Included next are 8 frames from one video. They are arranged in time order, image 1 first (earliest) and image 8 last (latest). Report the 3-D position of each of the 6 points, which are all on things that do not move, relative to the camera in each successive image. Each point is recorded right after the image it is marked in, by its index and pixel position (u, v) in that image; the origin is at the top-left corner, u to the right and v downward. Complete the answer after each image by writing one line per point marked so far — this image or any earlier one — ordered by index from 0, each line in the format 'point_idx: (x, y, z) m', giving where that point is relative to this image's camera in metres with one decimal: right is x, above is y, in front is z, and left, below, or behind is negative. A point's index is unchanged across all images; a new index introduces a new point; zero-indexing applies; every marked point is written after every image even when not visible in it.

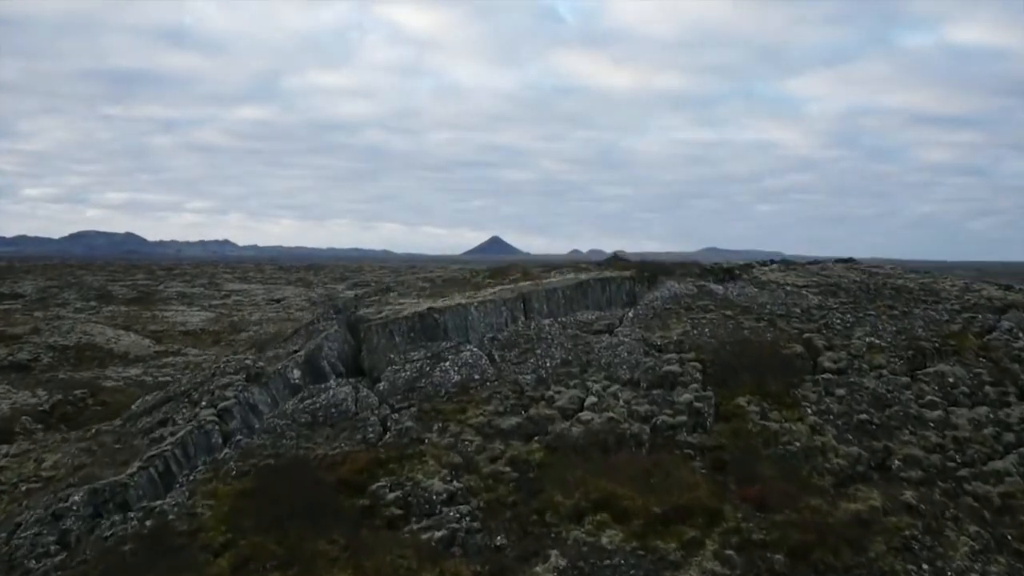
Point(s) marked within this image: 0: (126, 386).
0: (-8.5, -2.2, +16.4) m
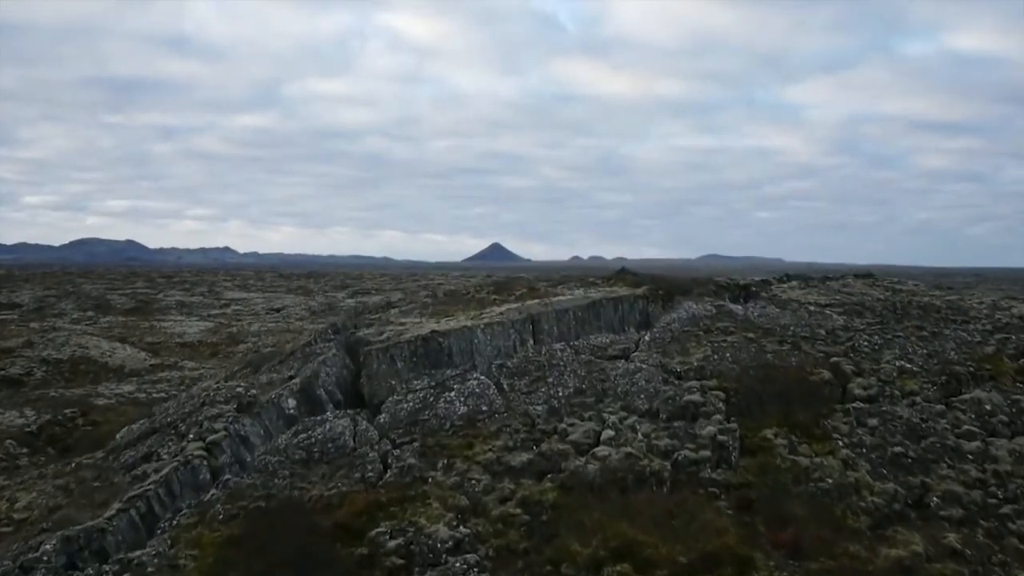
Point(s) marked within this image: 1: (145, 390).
0: (-8.4, -2.5, +15.9) m
1: (-8.7, -2.4, +17.6) m
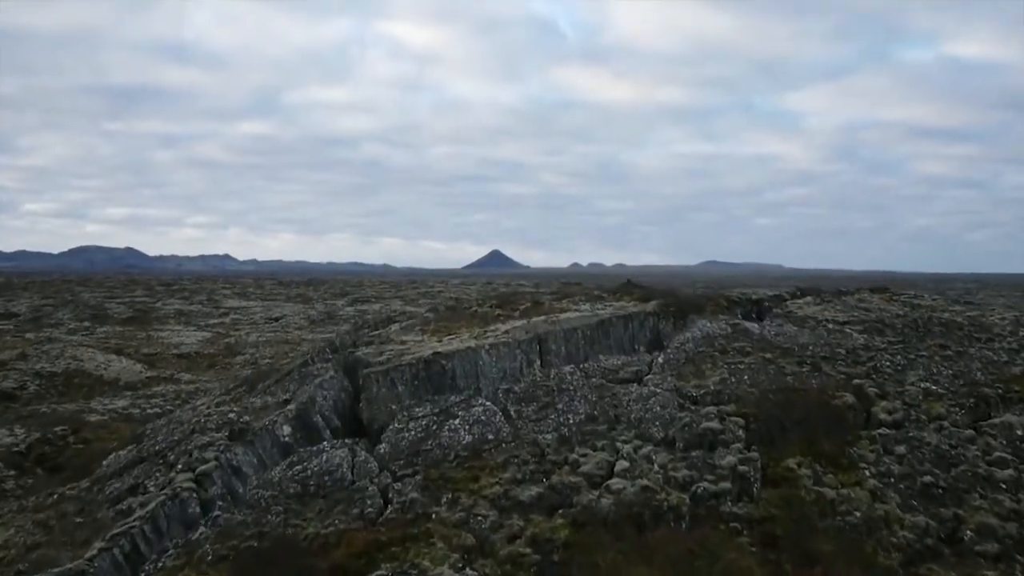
0: (-8.3, -2.8, +15.5) m
1: (-8.6, -2.7, +17.2) m
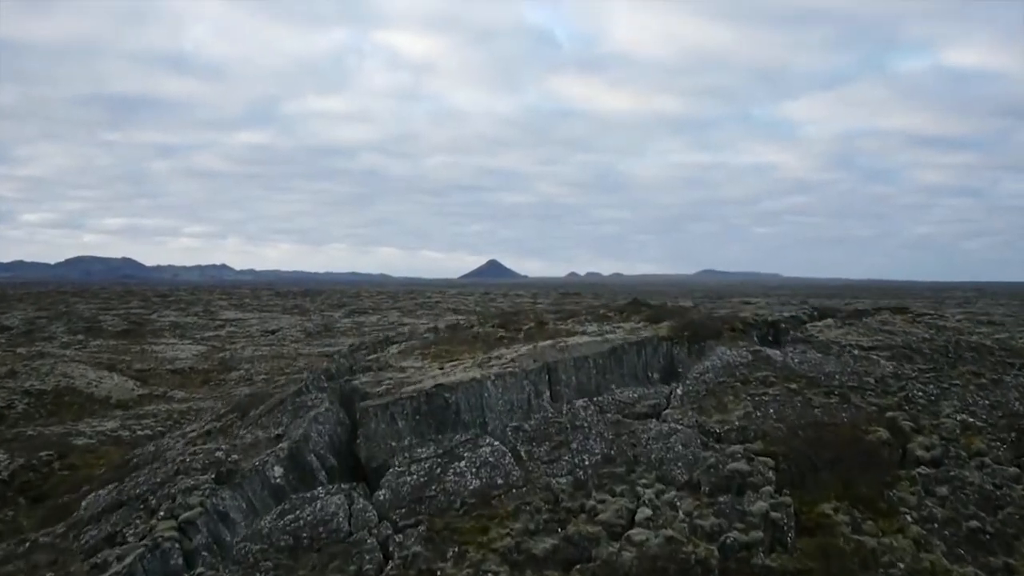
0: (-8.3, -3.1, +14.9) m
1: (-8.6, -3.1, +16.7) m
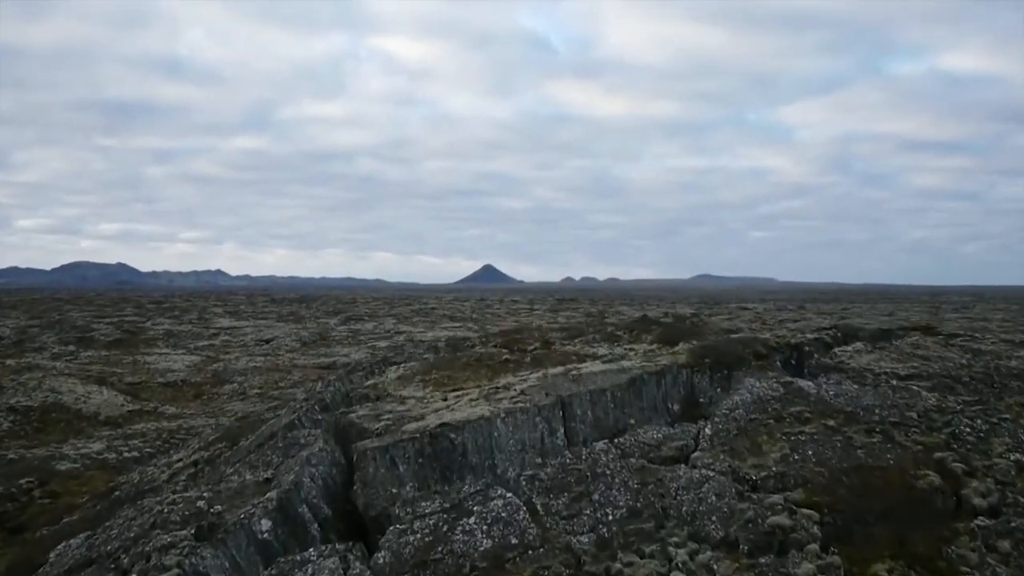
0: (-8.2, -3.5, +14.3) m
1: (-8.5, -3.5, +16.0) m
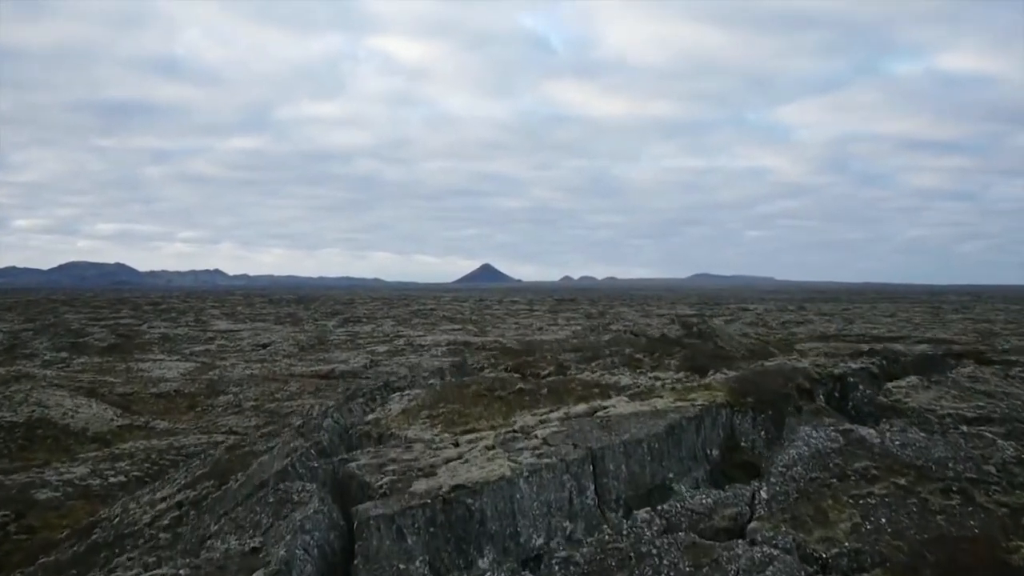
0: (-8.0, -3.8, +13.4) m
1: (-8.3, -3.8, +15.1) m
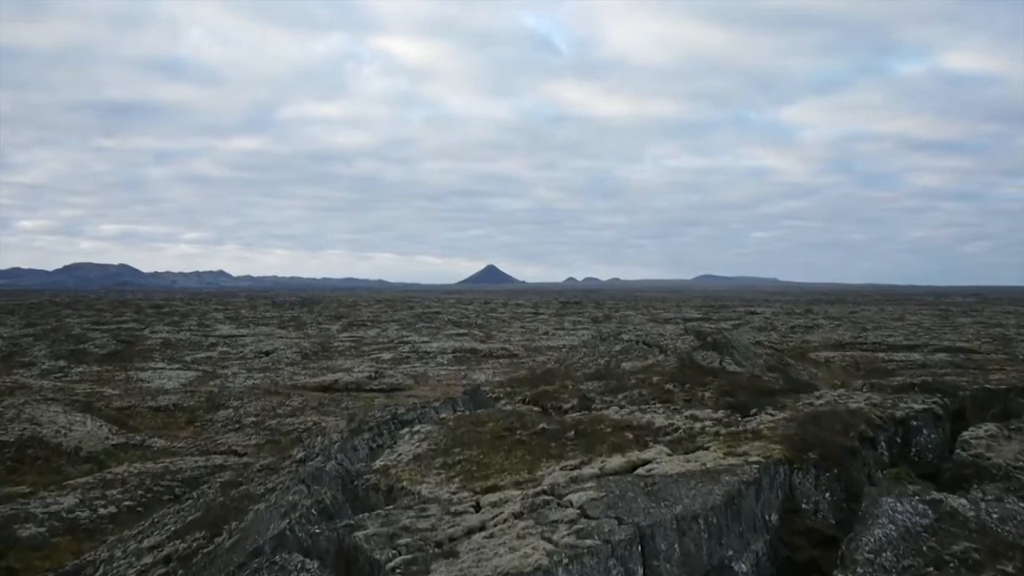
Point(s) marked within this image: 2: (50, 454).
0: (-7.7, -4.1, +12.5) m
1: (-8.1, -4.1, +14.2) m
2: (-12.3, -4.4, +19.8) m
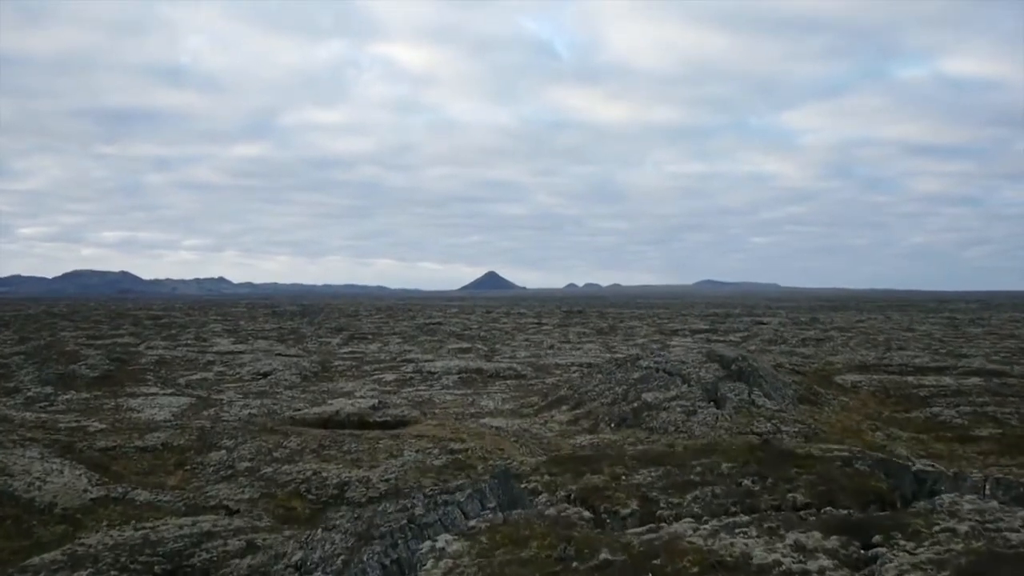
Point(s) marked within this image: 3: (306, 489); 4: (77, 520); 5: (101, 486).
0: (-7.2, -5.0, +10.5) m
1: (-7.5, -5.0, +12.3) m
2: (-11.8, -5.4, +17.8) m
3: (-5.4, -5.2, +19.3) m
4: (-10.4, -5.5, +17.7) m
5: (-11.0, -5.4, +20.0) m
